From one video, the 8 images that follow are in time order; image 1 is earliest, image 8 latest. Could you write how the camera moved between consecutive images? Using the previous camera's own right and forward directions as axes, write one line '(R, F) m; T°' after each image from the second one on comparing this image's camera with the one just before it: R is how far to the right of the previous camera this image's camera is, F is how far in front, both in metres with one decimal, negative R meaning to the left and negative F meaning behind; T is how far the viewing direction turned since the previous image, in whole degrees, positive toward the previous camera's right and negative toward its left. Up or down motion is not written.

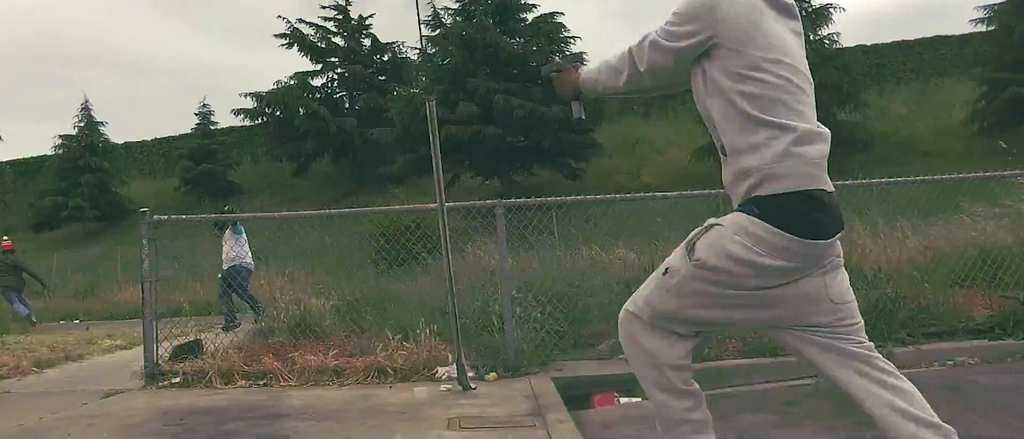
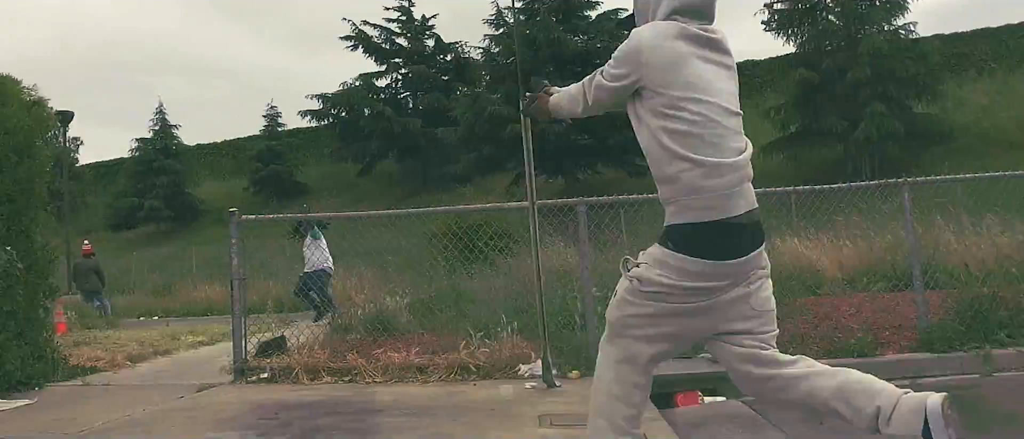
(-0.2, 0.0) m; -4°
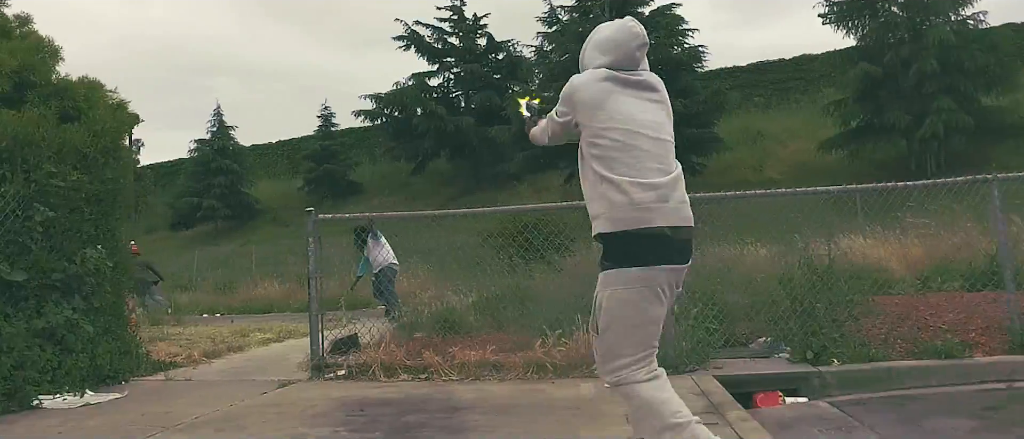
(-0.2, 0.0) m; -3°
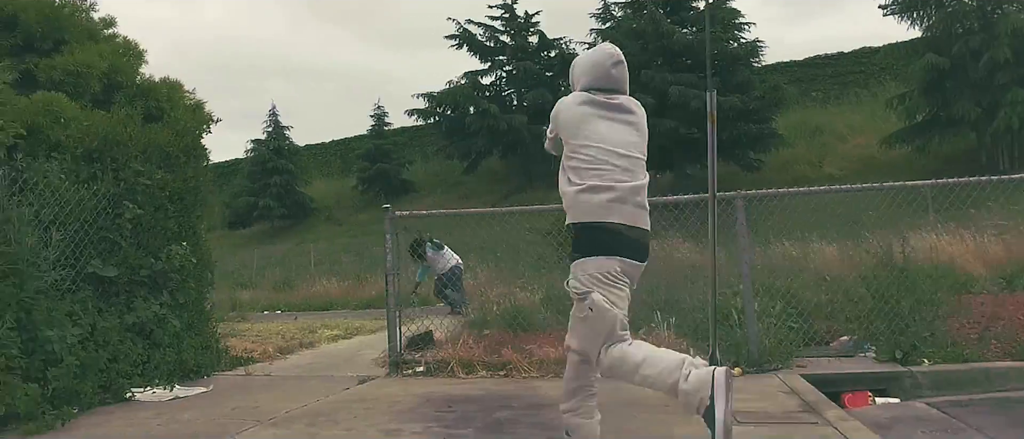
(-0.3, 0.0) m; -3°
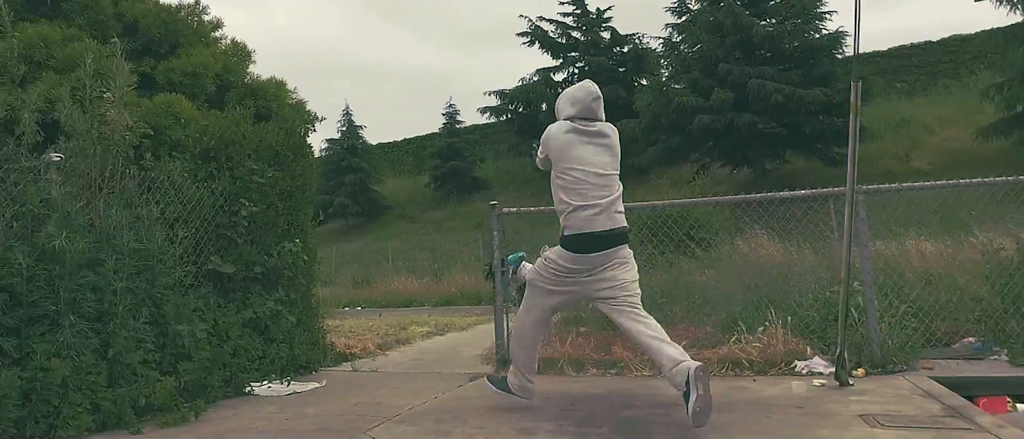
(-0.4, +0.1) m; -4°
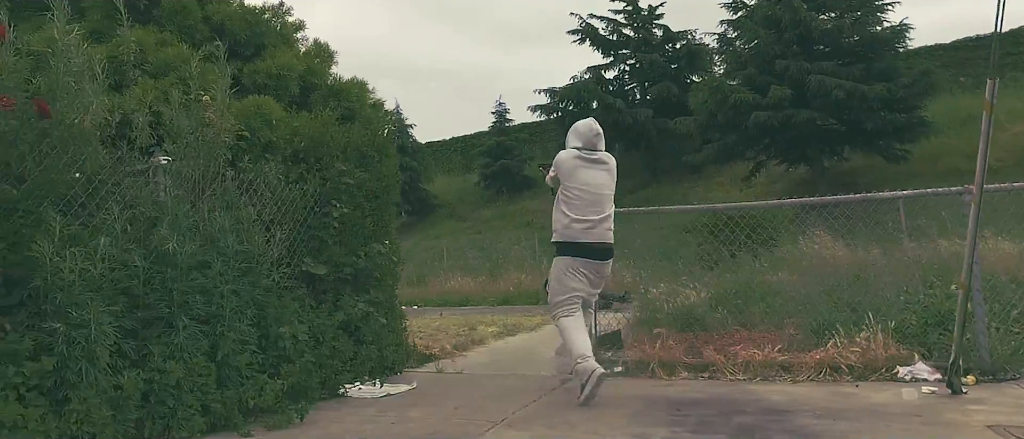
(-0.4, +0.1) m; -3°
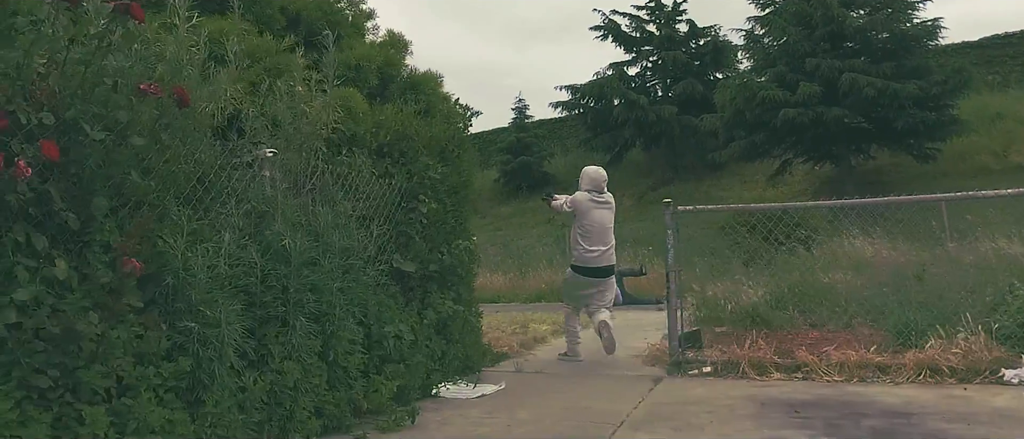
(-0.7, +0.2) m; 0°
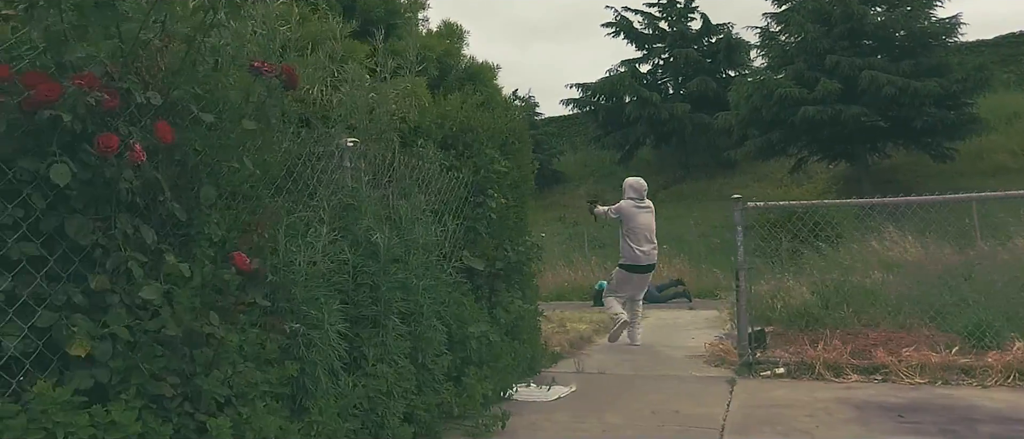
(-0.6, +0.3) m; +1°
